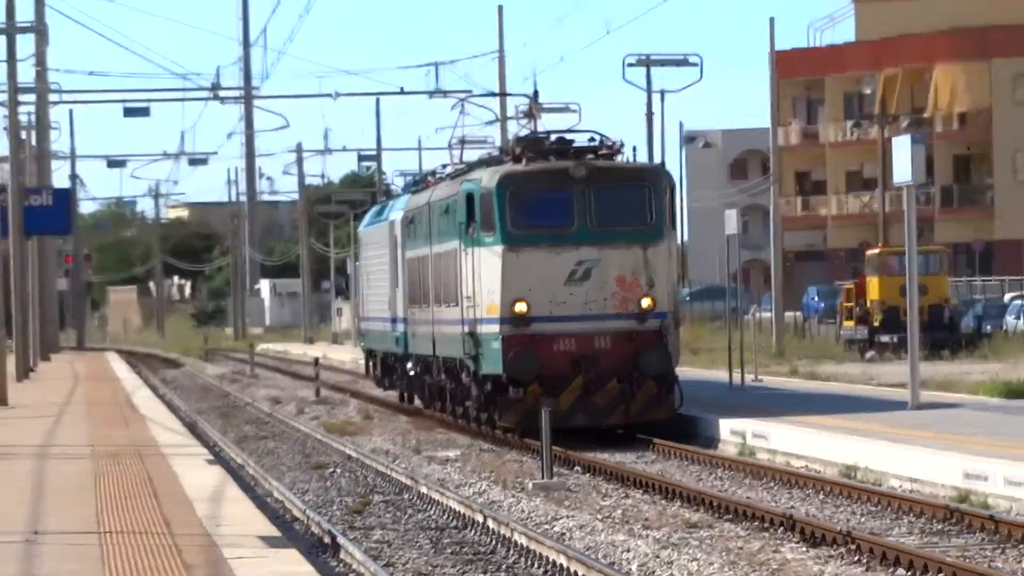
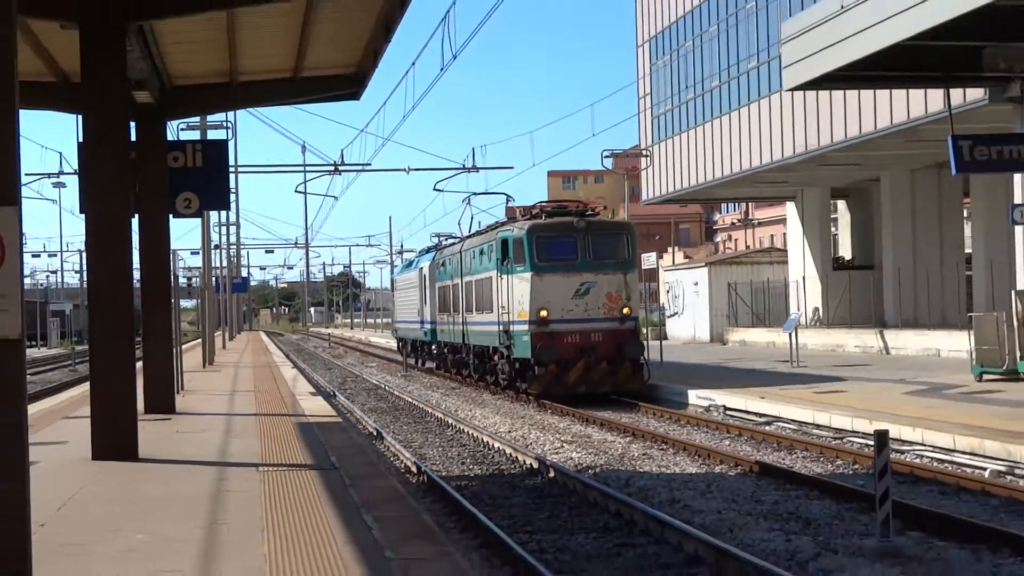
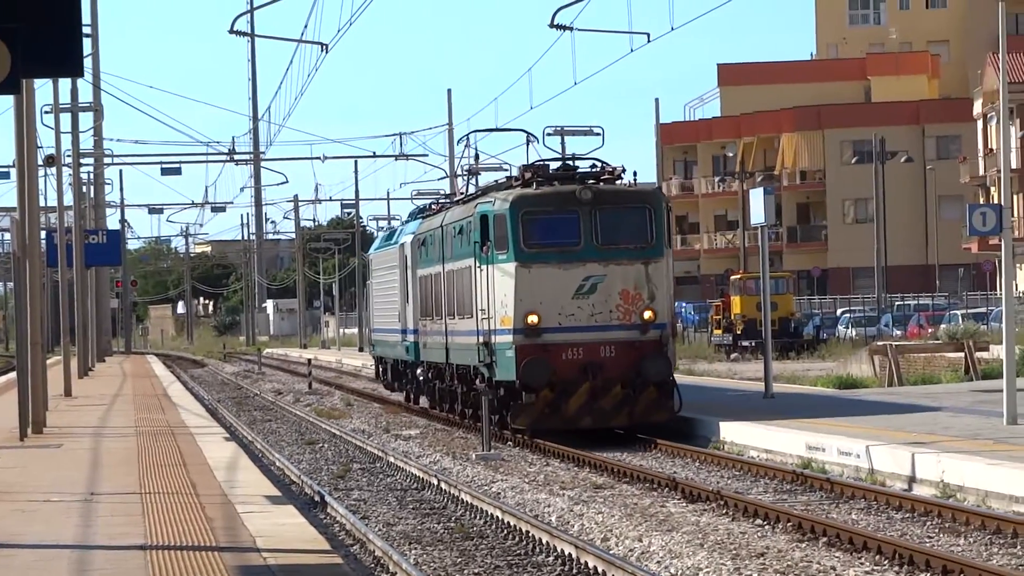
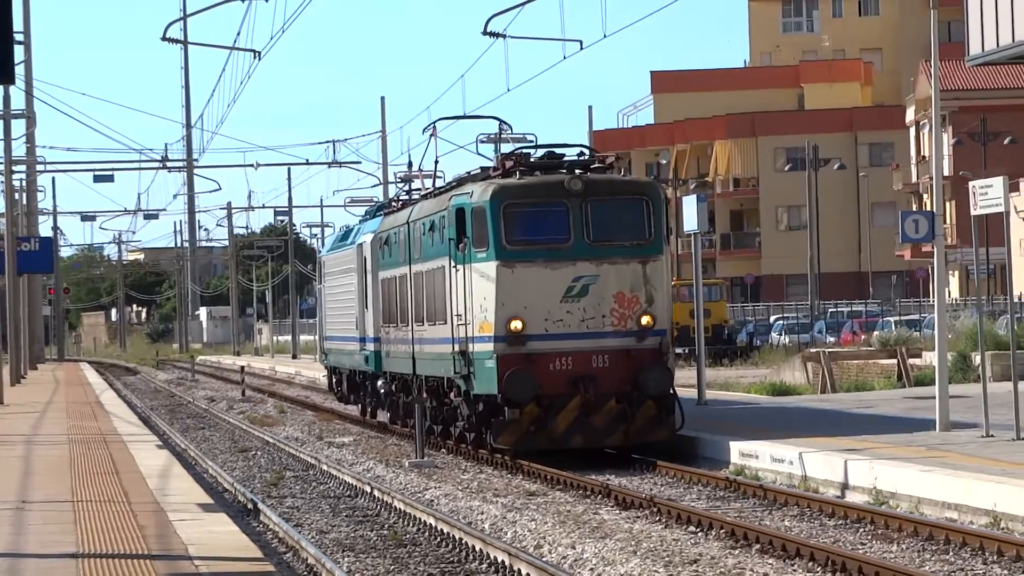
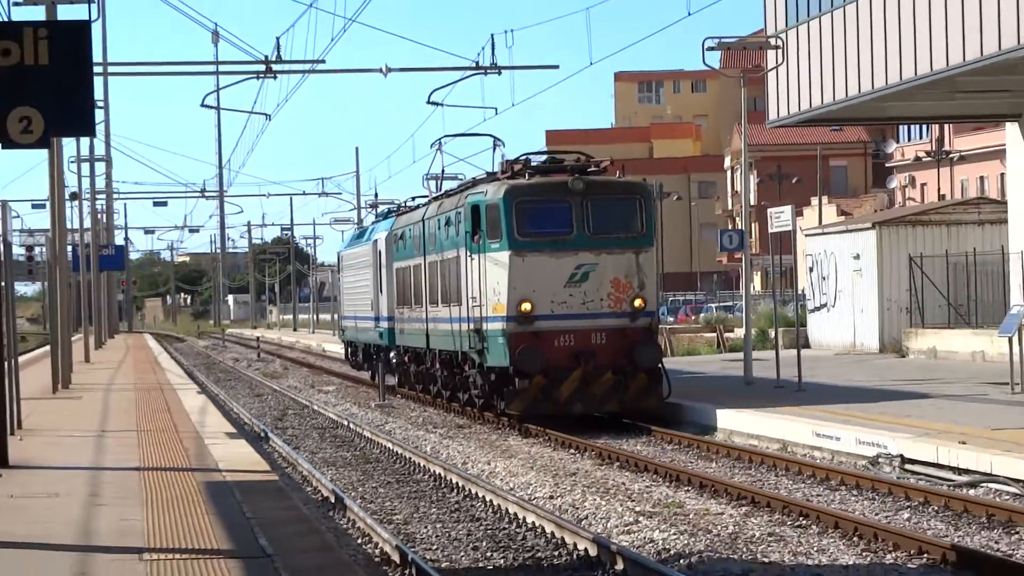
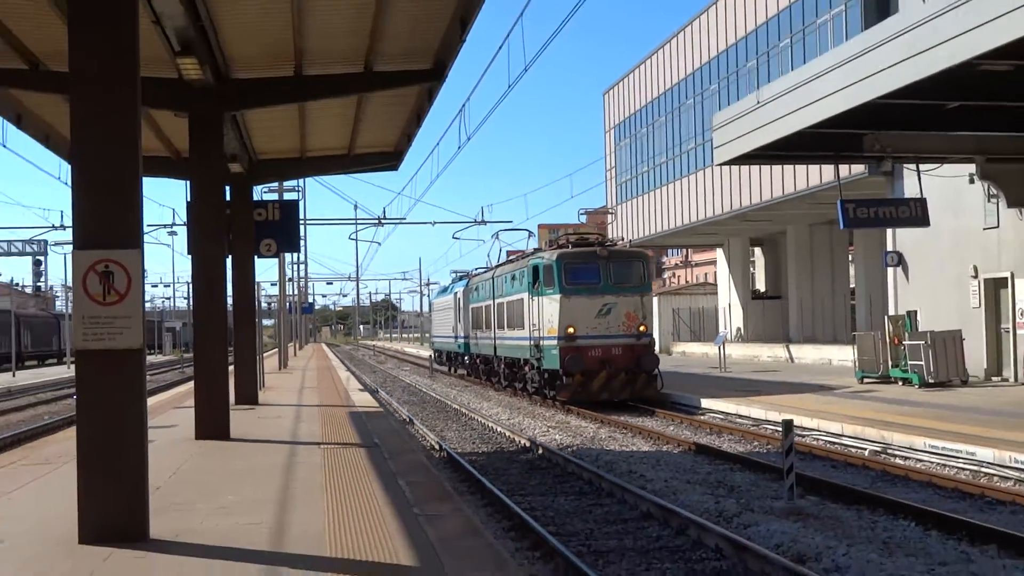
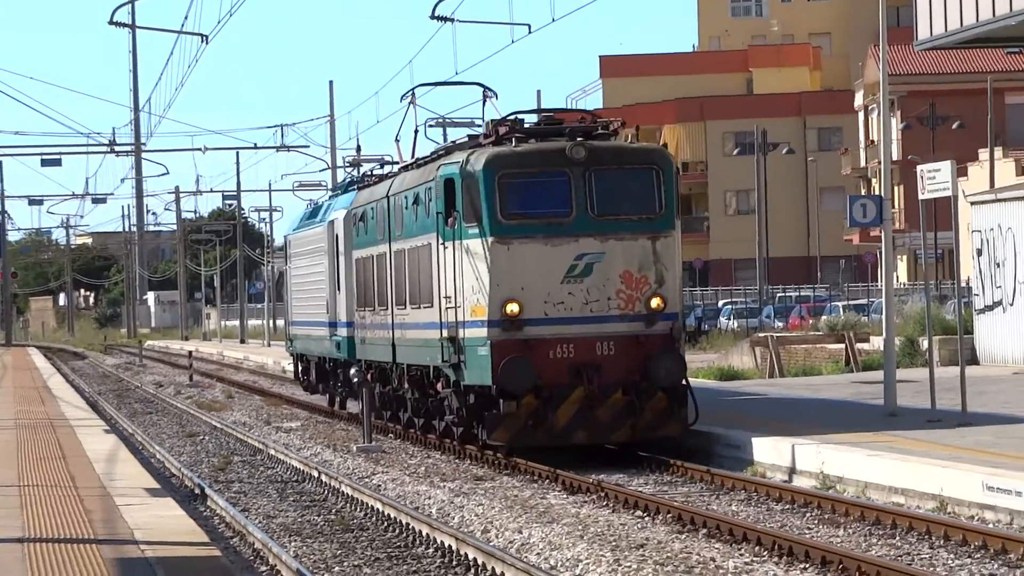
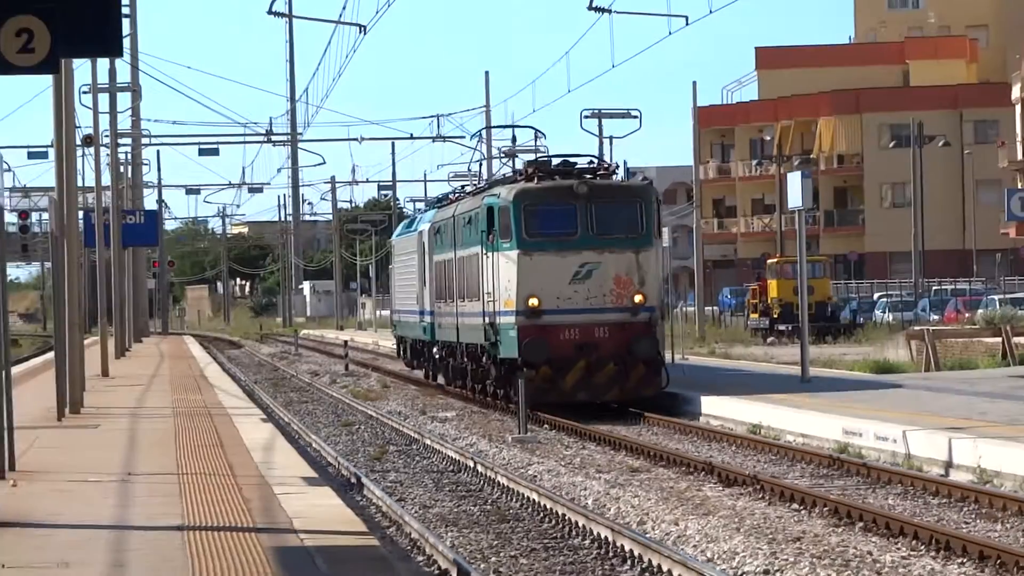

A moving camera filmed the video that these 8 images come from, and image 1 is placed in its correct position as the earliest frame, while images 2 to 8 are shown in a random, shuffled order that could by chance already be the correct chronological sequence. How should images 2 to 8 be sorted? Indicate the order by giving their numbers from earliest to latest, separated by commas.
8, 3, 4, 7, 5, 2, 6
